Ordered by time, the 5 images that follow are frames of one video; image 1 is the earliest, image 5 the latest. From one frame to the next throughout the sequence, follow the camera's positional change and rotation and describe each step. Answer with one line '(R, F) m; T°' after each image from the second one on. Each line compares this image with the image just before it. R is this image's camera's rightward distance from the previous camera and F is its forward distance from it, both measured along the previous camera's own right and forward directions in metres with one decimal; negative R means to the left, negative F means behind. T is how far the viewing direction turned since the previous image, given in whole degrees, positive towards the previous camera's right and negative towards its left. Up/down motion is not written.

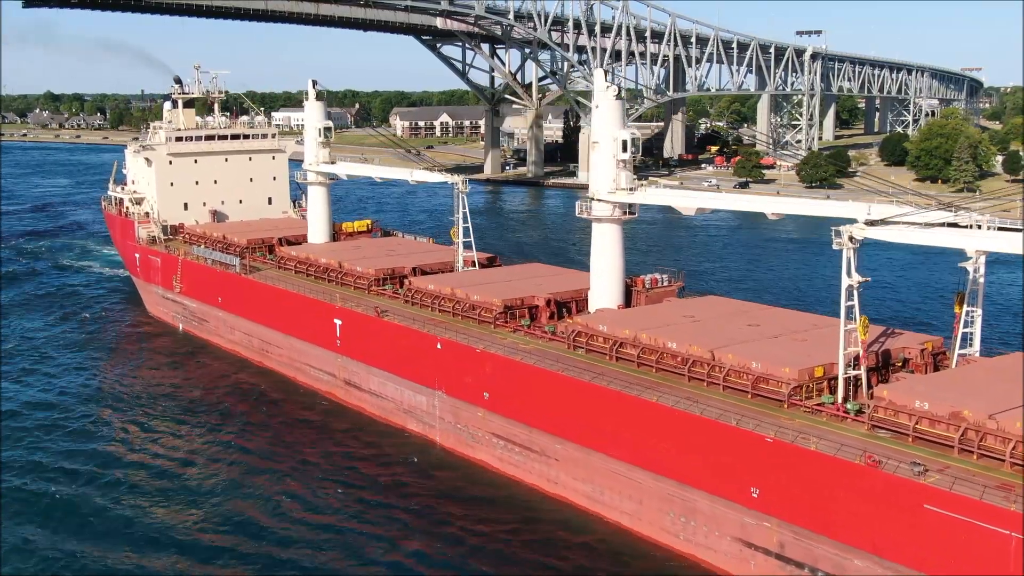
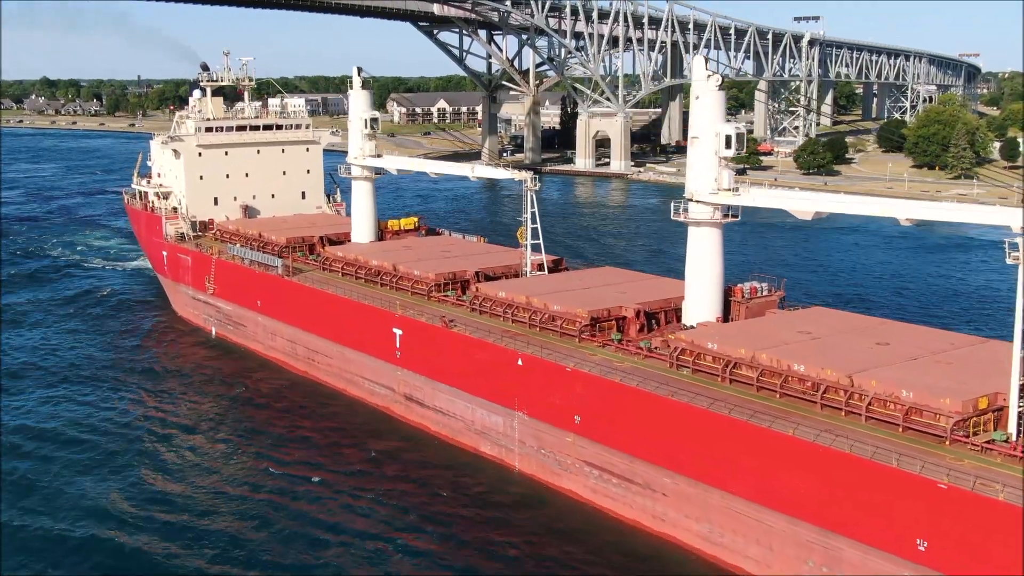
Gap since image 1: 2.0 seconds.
(-1.4, +1.5) m; 0°
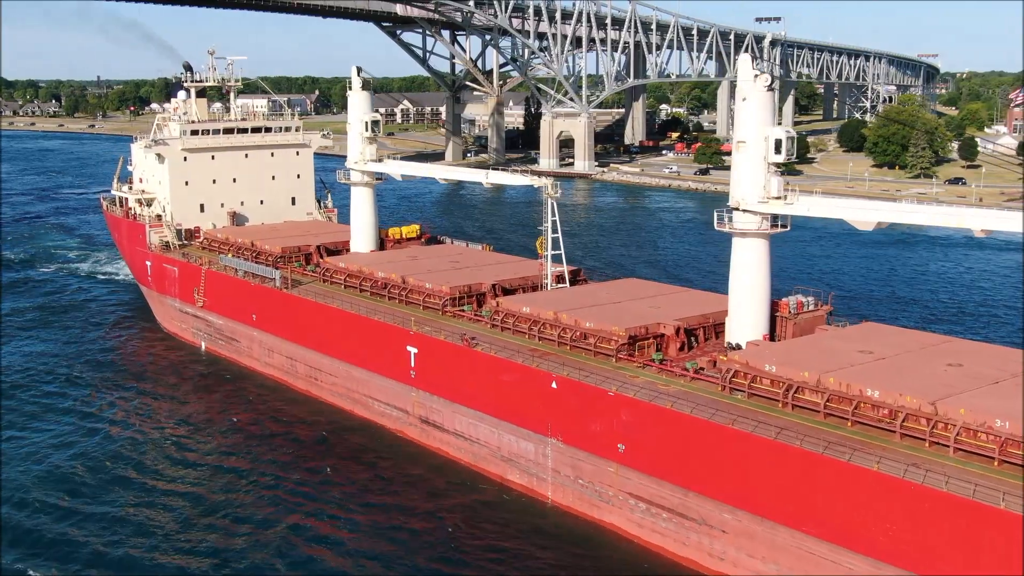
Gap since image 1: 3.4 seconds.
(-0.9, +1.1) m; +2°
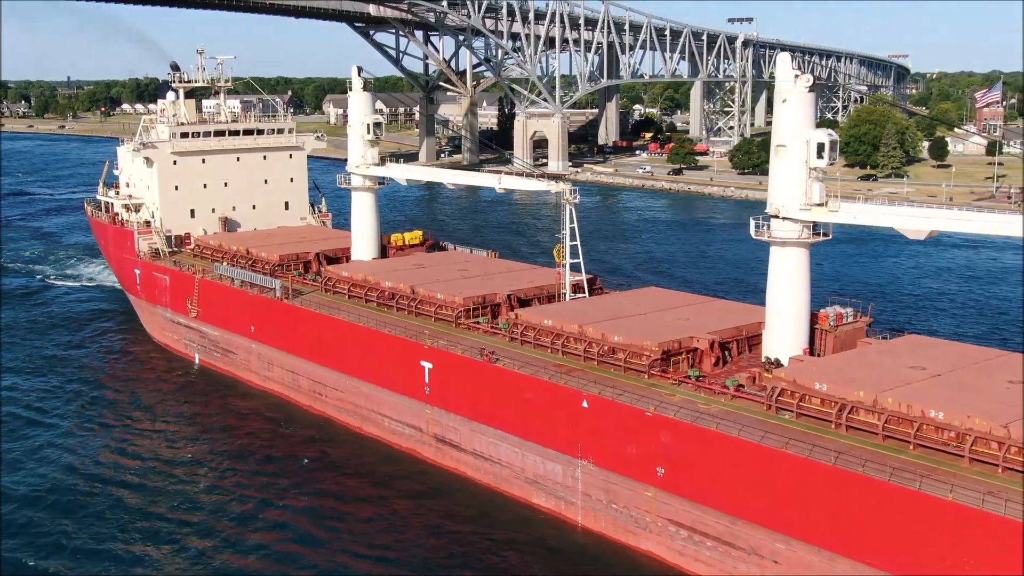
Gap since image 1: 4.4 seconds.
(-0.7, +0.8) m; +1°
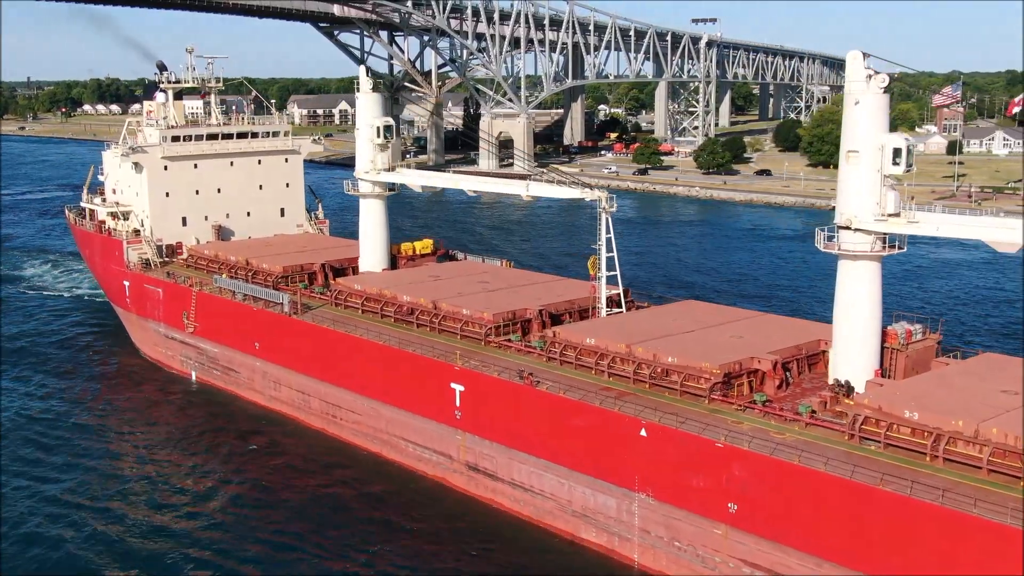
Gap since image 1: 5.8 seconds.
(-1.1, +1.1) m; +2°
